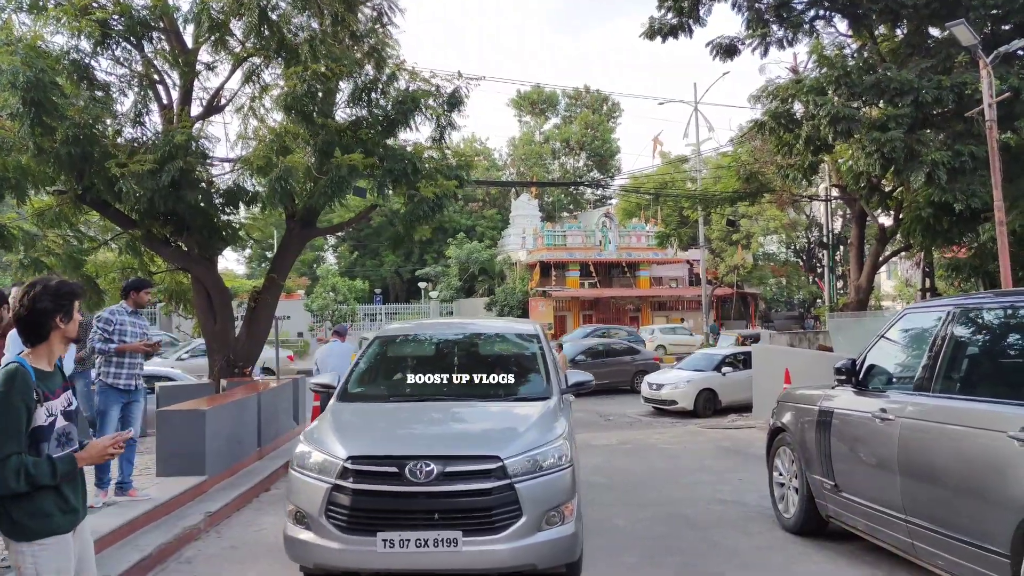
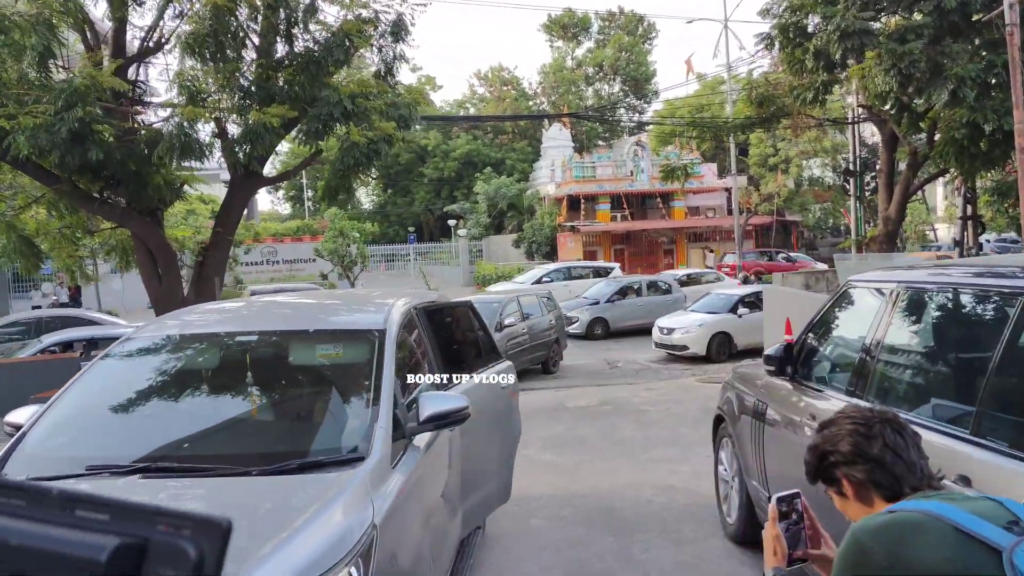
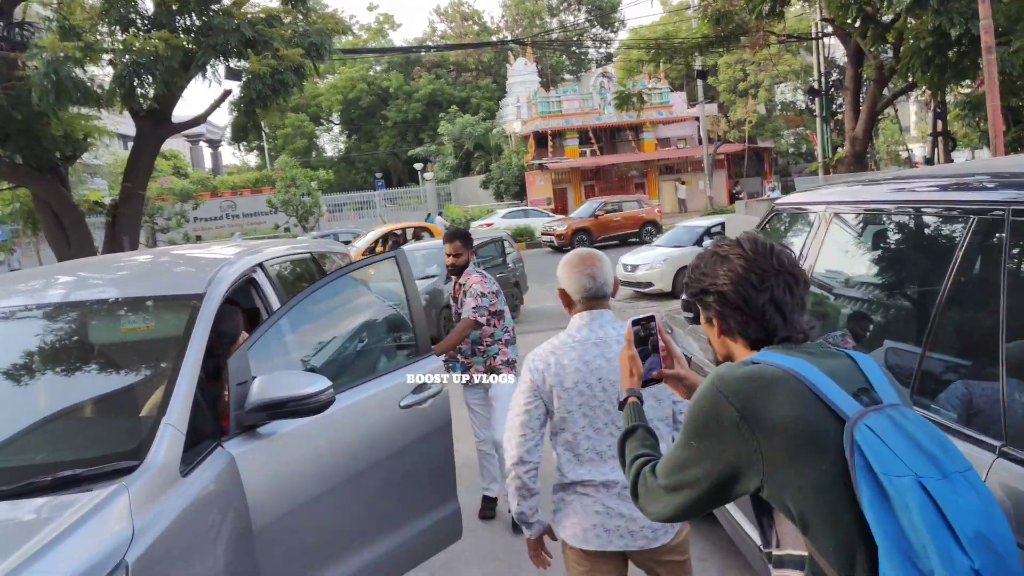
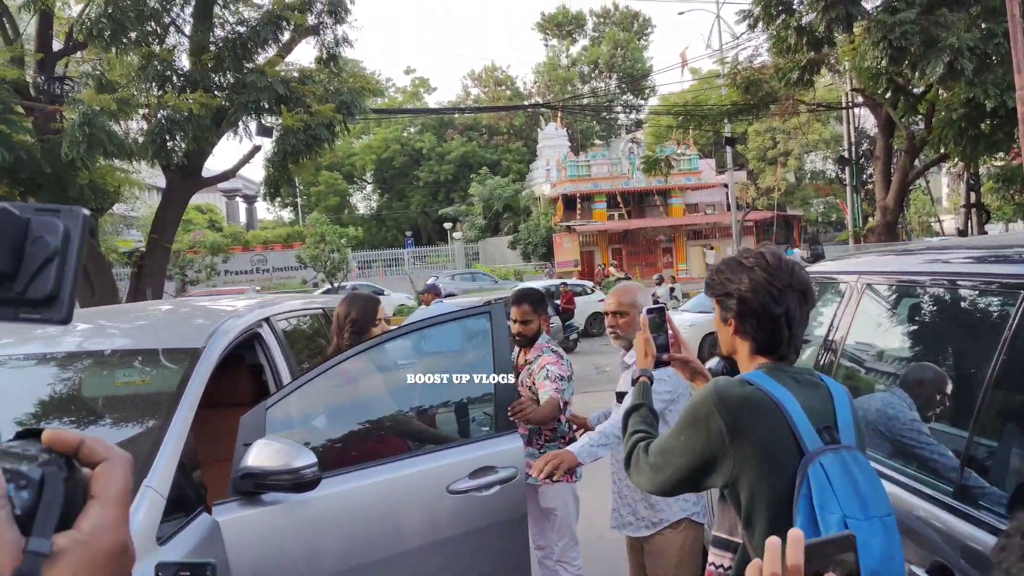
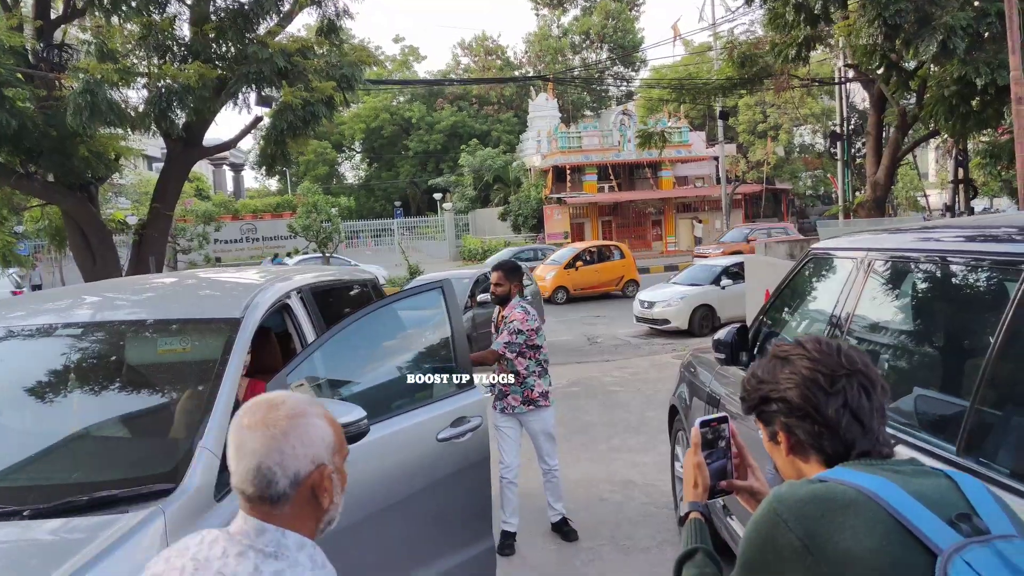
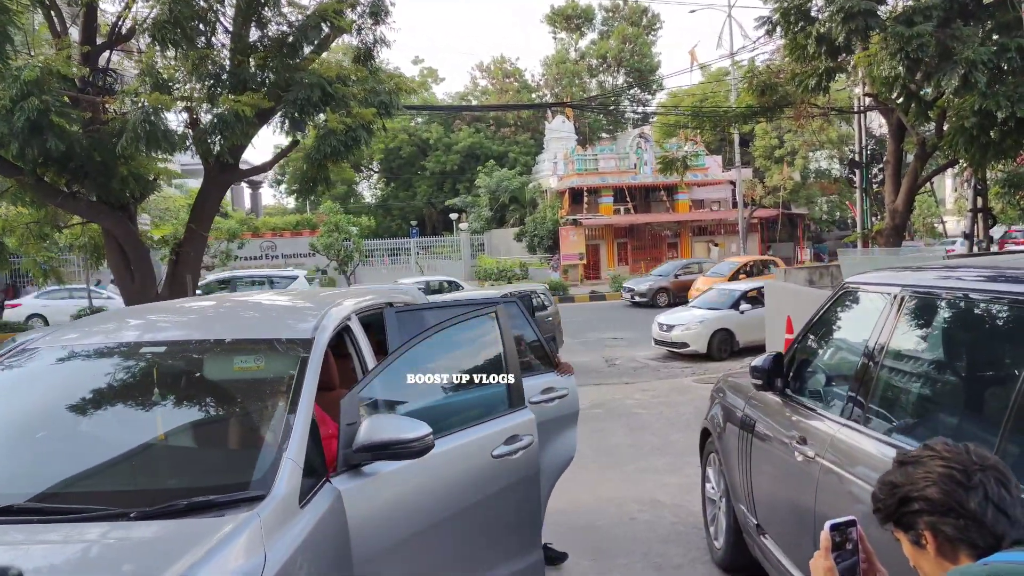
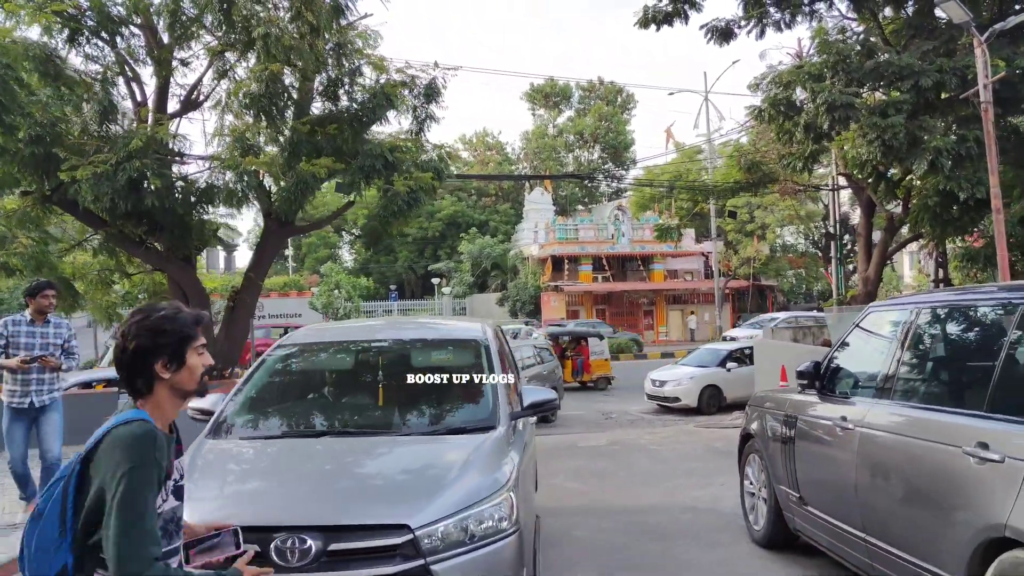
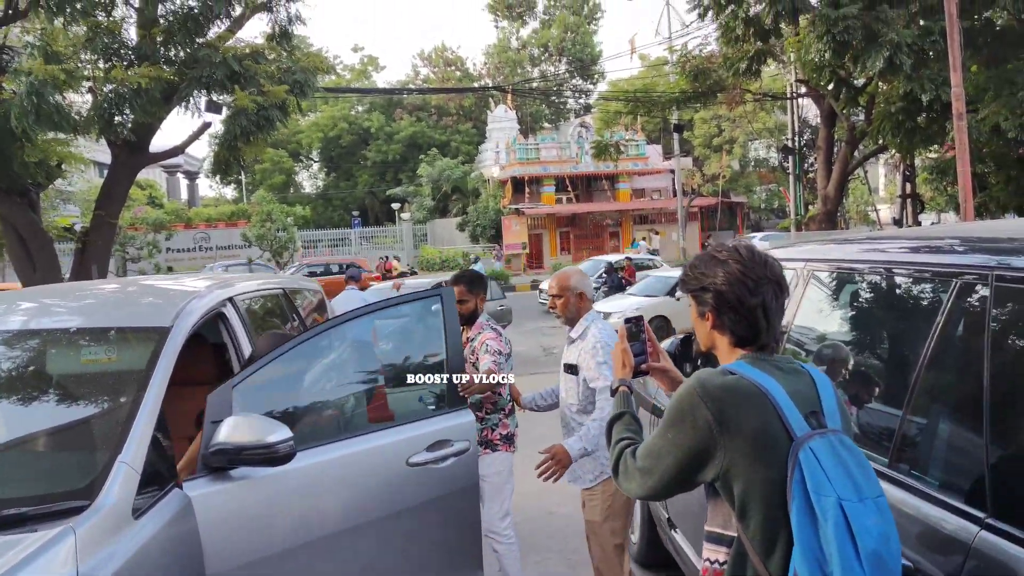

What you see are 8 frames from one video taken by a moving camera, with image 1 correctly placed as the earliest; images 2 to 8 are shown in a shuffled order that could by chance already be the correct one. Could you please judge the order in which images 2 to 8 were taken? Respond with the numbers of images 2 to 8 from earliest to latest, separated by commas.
7, 2, 6, 5, 3, 8, 4
